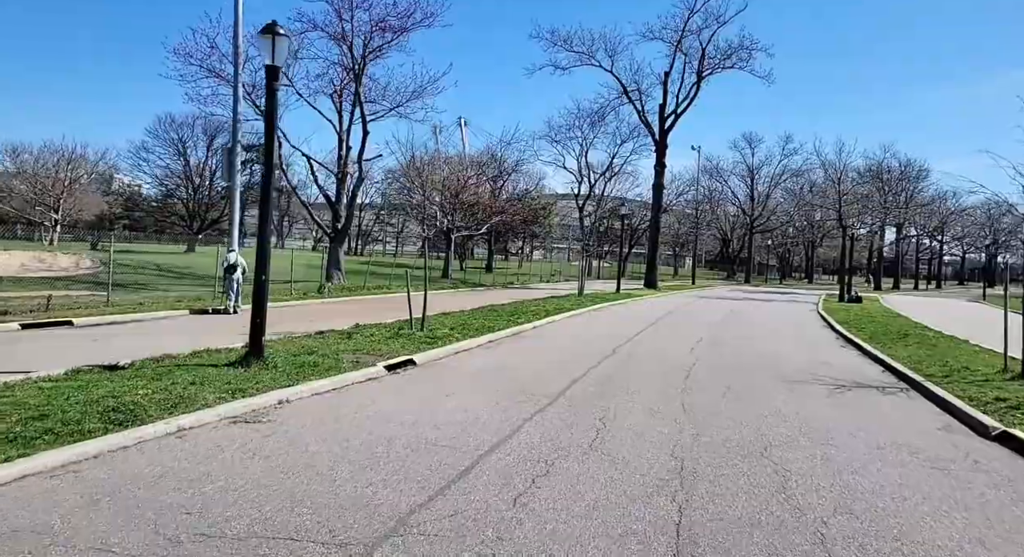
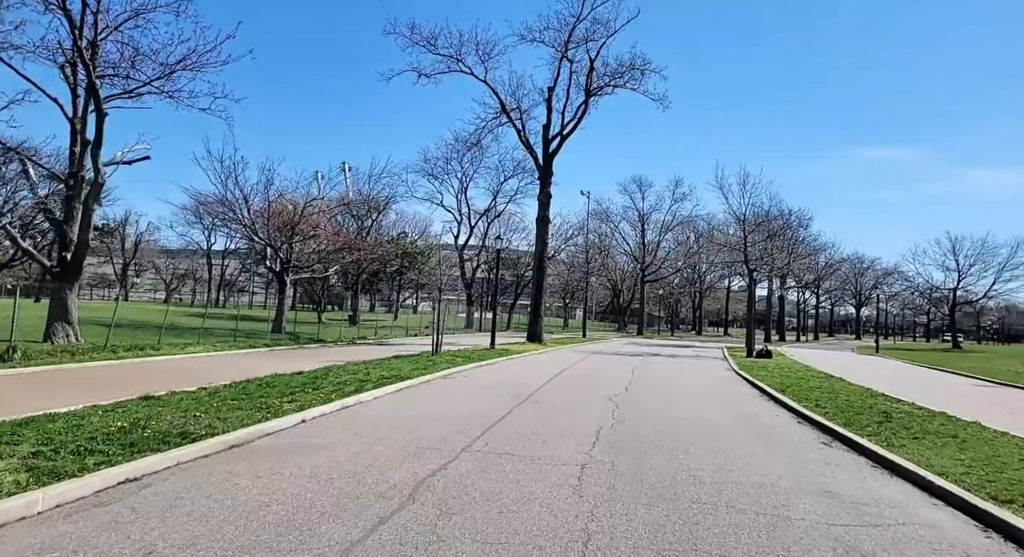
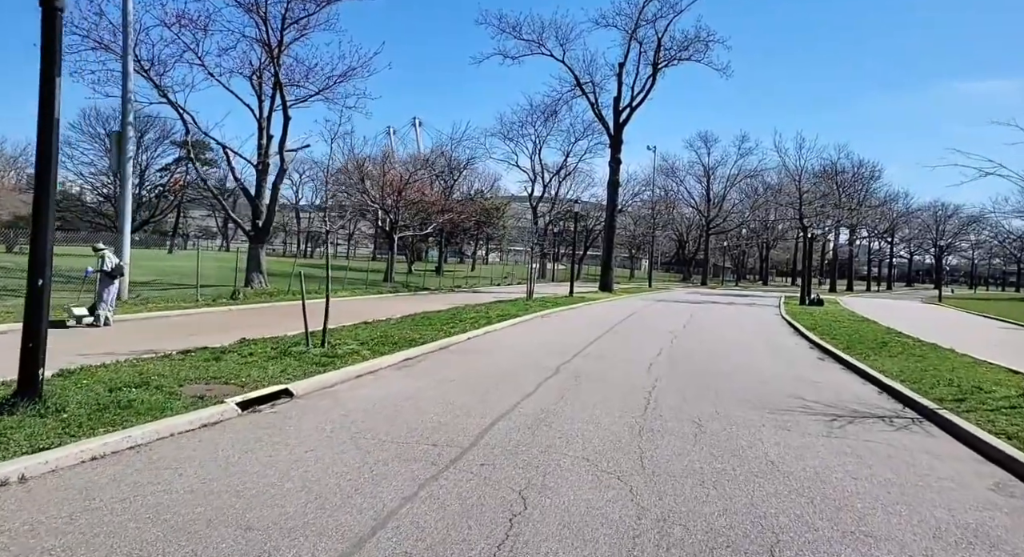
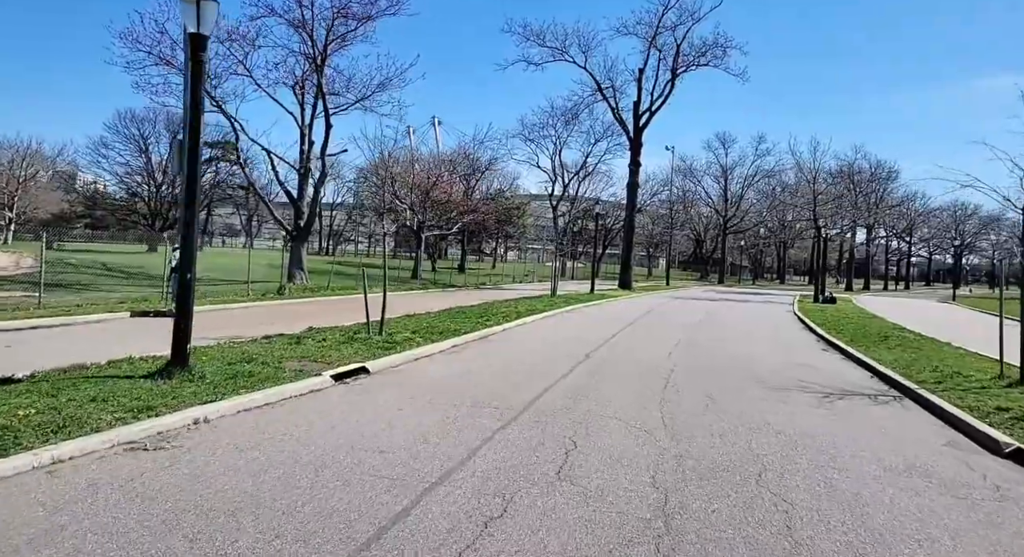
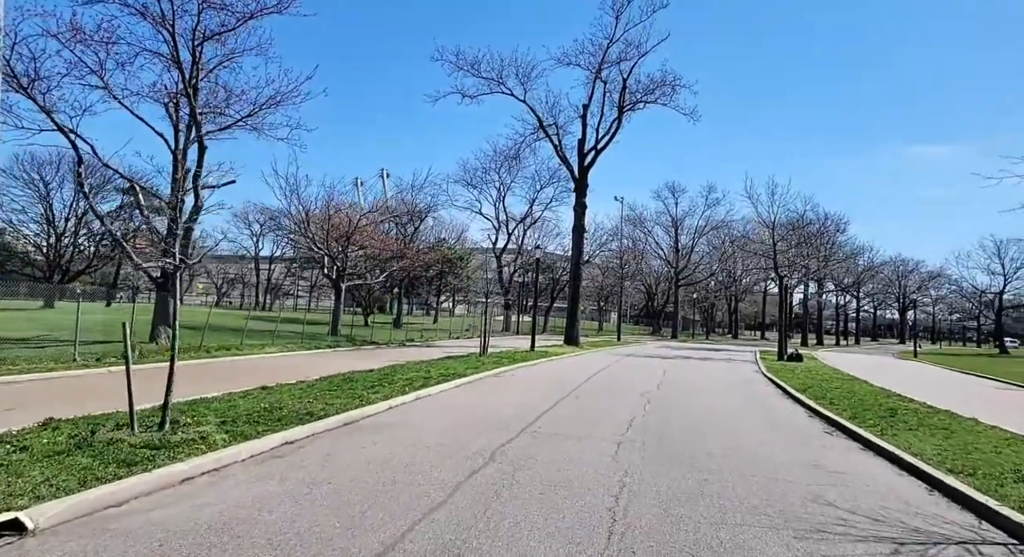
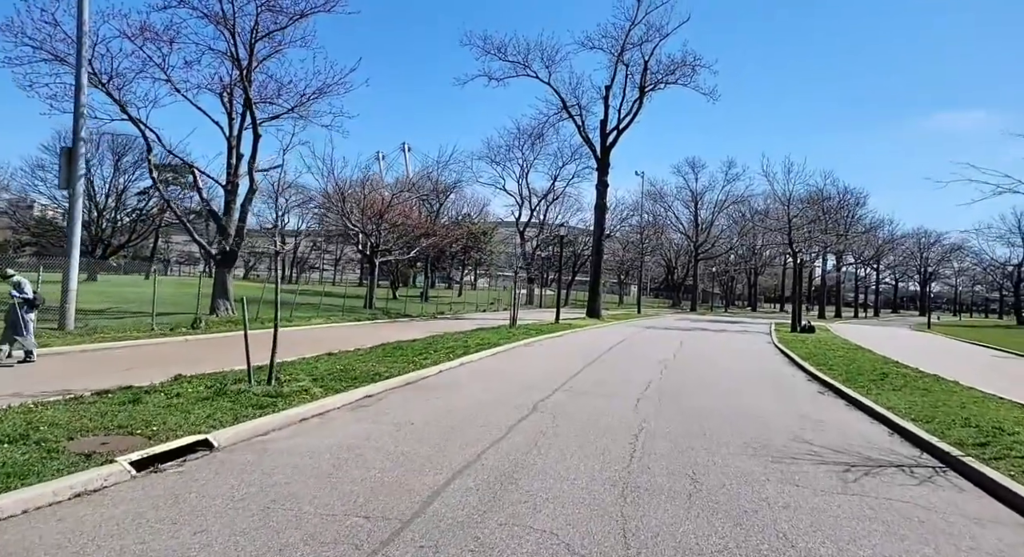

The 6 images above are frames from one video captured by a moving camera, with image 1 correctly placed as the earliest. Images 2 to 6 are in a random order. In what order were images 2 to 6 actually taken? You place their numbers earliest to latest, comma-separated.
4, 3, 6, 5, 2
